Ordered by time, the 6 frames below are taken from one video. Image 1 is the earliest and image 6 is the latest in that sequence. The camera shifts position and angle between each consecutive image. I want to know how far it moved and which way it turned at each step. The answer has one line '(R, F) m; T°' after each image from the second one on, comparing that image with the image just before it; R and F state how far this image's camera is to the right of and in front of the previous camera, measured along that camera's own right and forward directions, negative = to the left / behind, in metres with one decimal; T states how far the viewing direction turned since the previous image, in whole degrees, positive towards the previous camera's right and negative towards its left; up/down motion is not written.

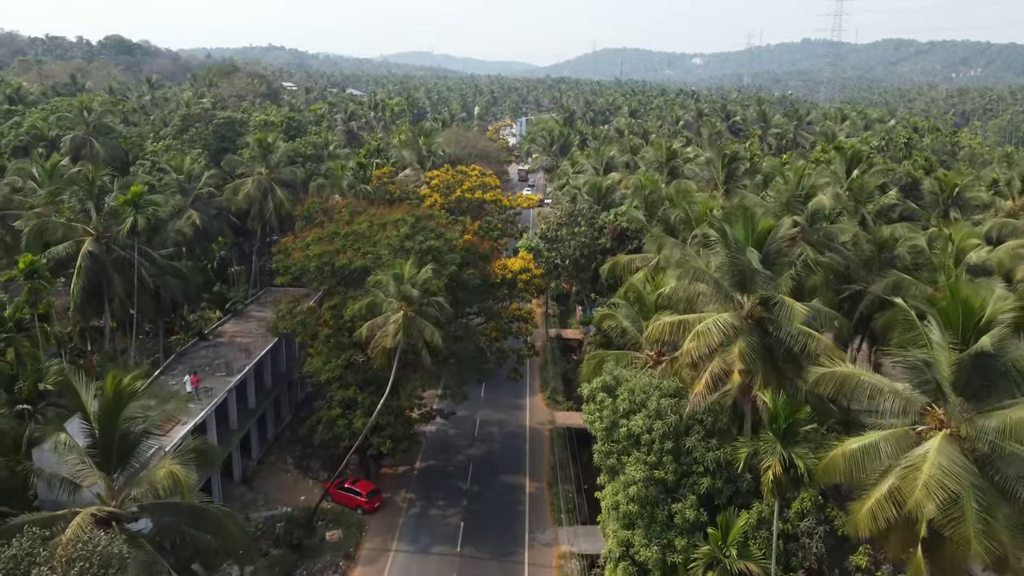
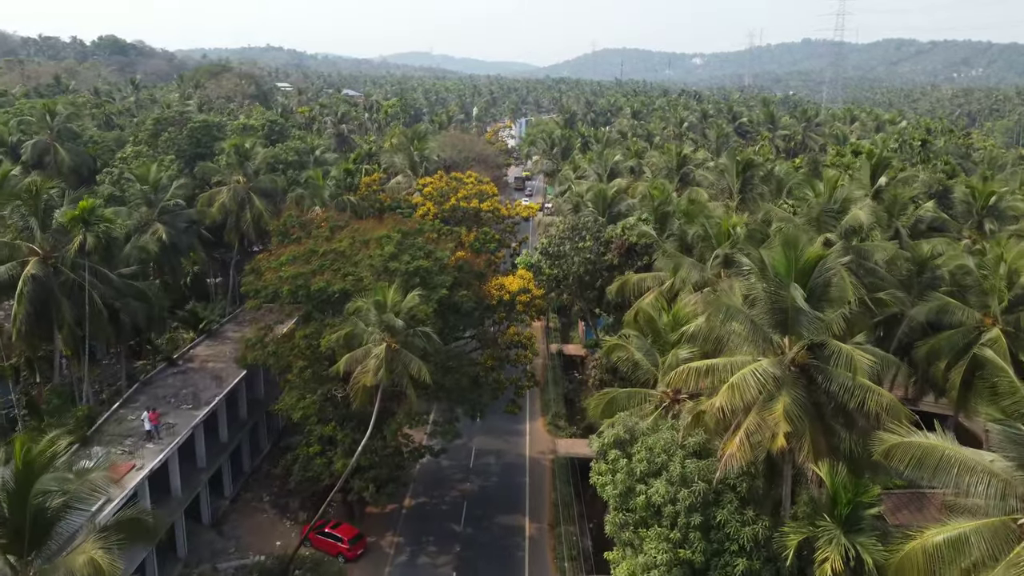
(0.0, +2.3) m; 0°
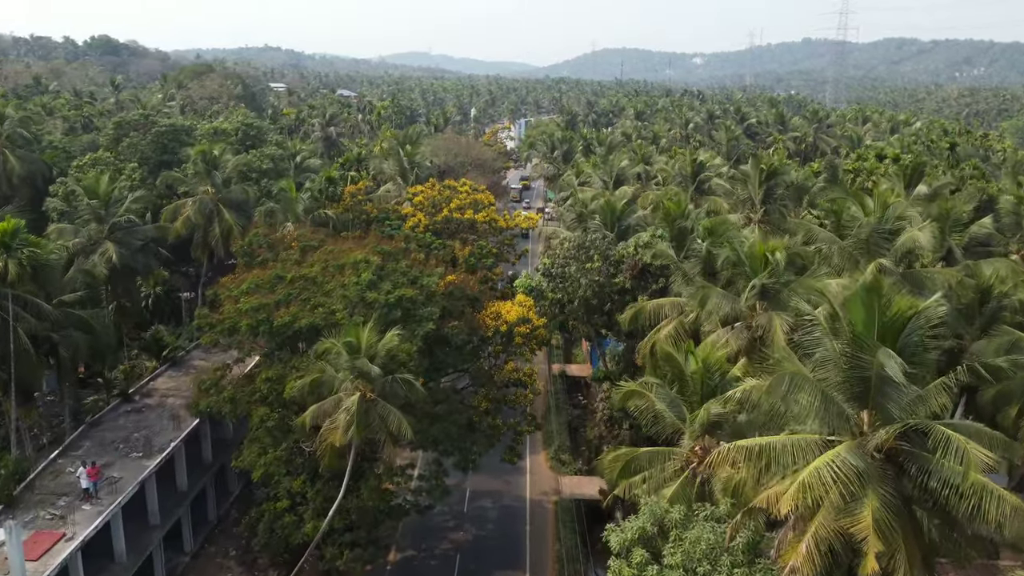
(0.0, +2.8) m; 0°
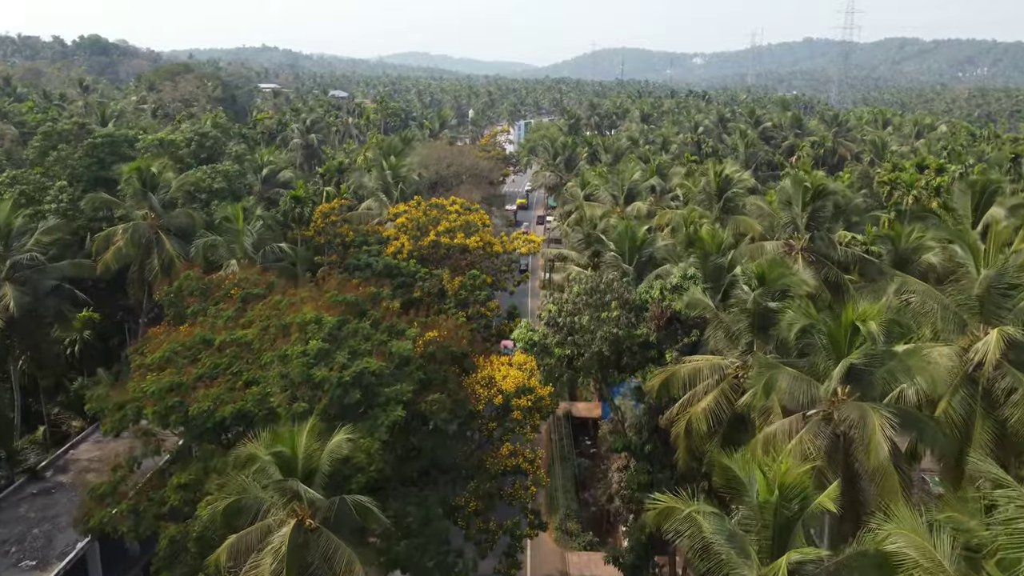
(+0.1, +4.1) m; 0°
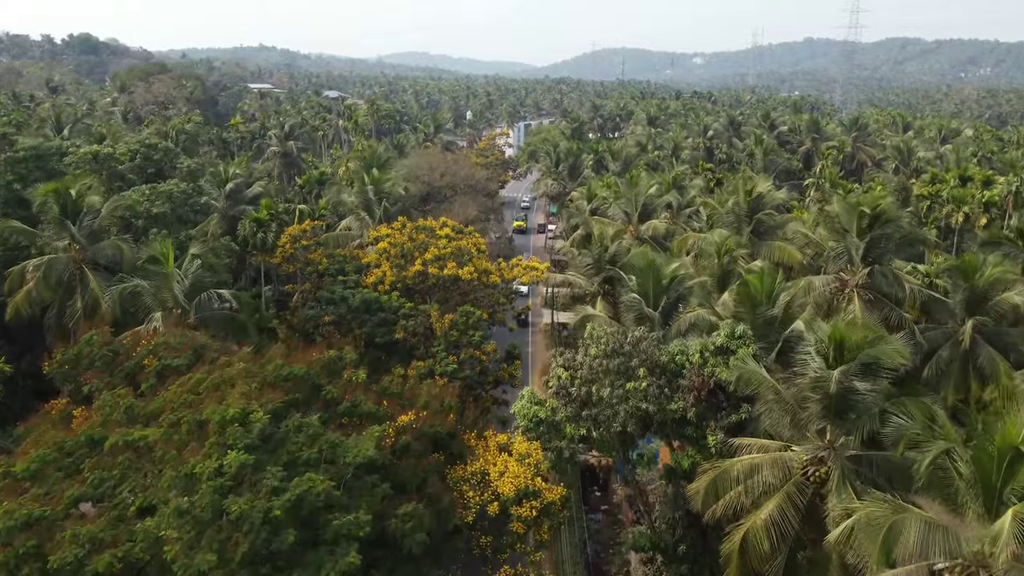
(0.0, +3.7) m; 0°
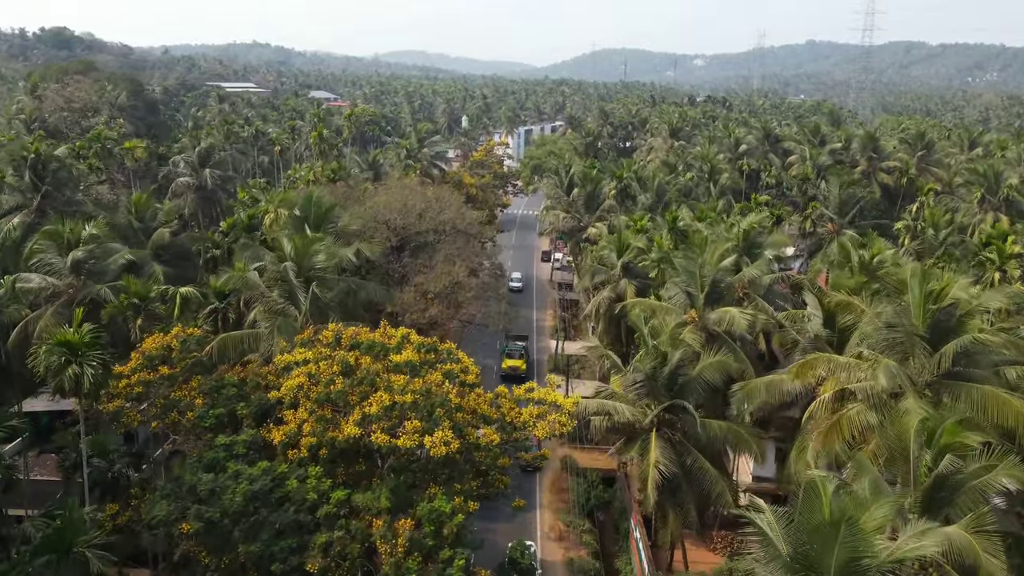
(-0.2, +9.4) m; 0°
